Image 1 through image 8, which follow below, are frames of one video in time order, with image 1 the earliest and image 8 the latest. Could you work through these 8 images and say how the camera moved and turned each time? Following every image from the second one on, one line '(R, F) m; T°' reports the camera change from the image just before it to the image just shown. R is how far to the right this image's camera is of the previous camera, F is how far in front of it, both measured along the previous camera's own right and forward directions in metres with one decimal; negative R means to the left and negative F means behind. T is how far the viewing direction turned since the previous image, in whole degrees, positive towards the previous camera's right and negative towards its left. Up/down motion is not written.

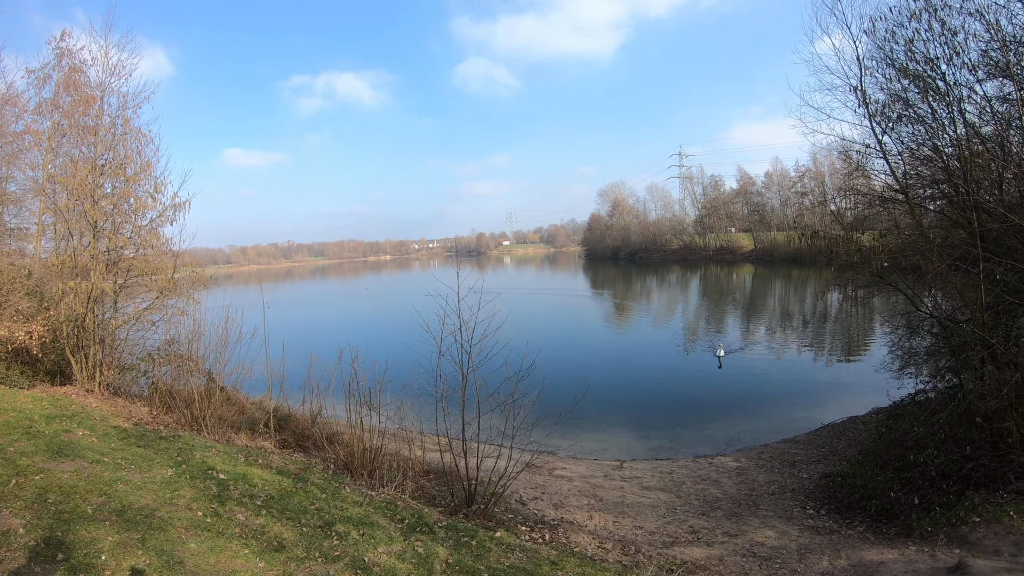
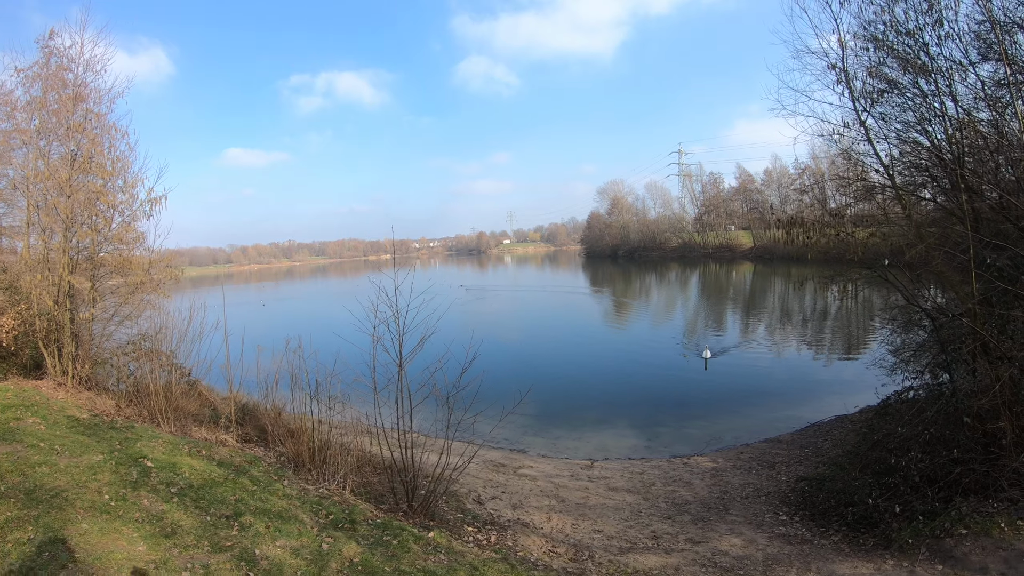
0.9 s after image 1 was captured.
(+1.2, +0.2) m; -4°
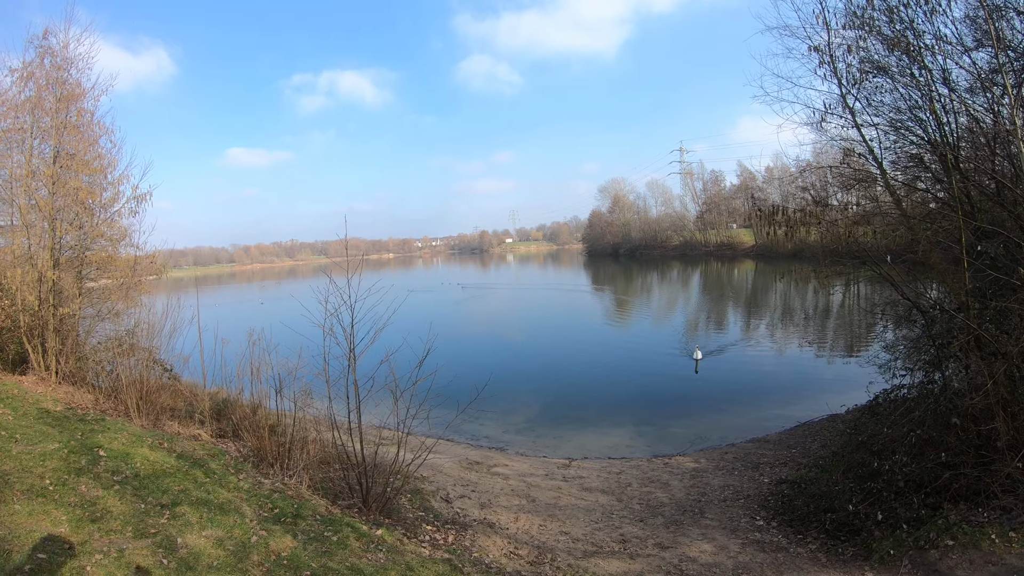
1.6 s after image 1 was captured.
(+0.9, +0.2) m; -3°
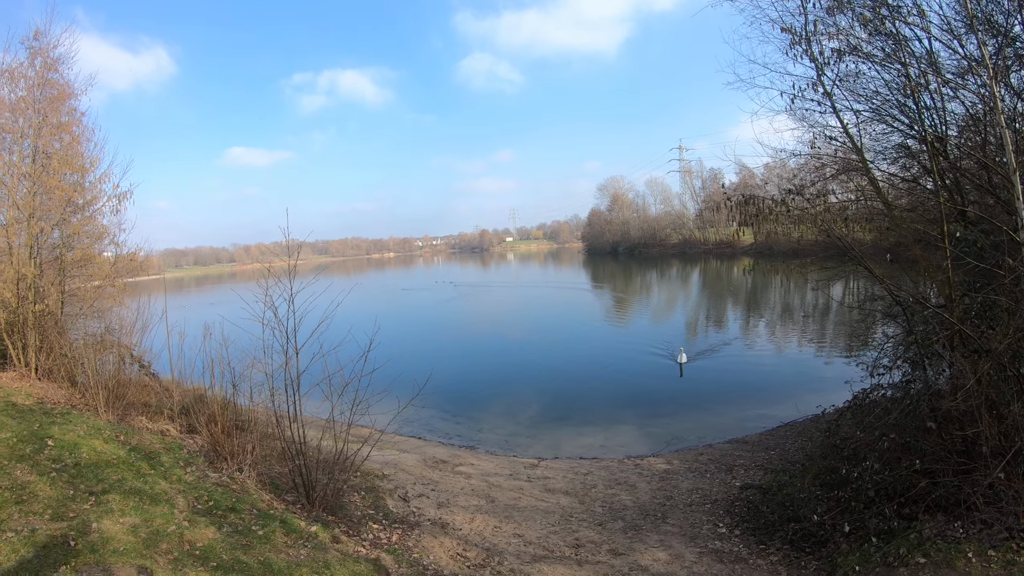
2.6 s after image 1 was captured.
(+1.0, +0.2) m; -3°
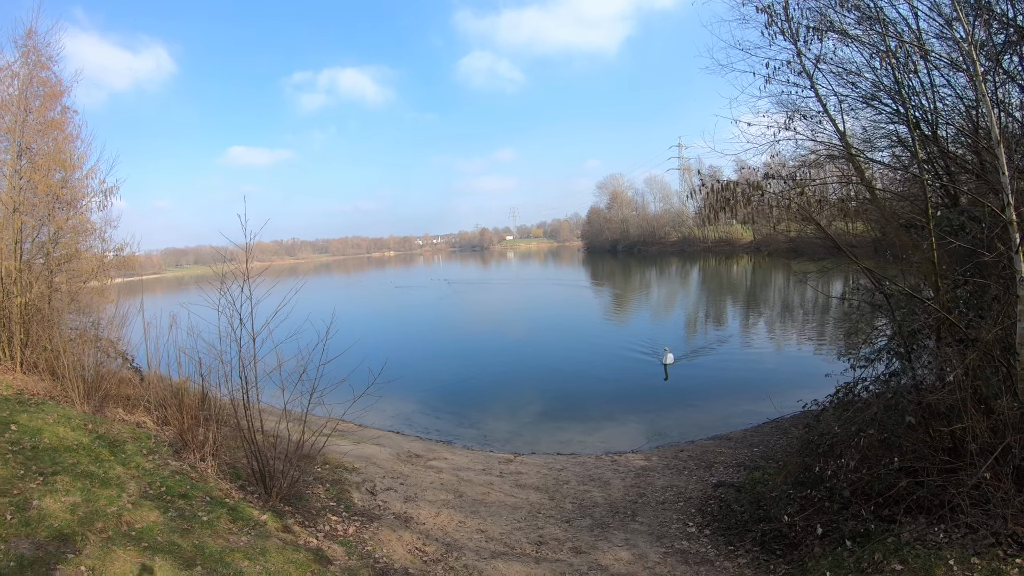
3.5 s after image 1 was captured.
(+0.7, +0.1) m; -2°
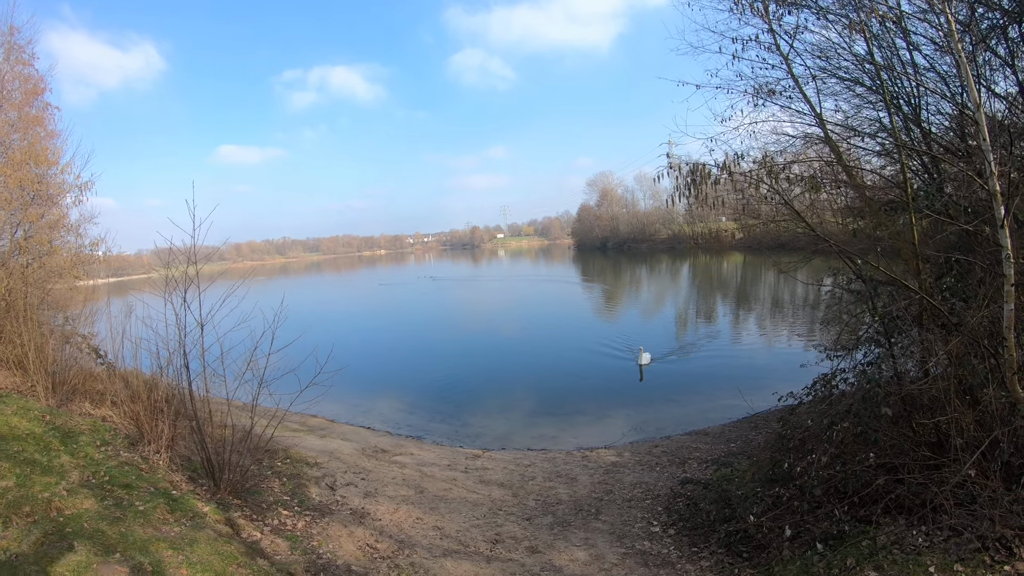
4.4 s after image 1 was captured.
(+0.7, +0.2) m; -1°
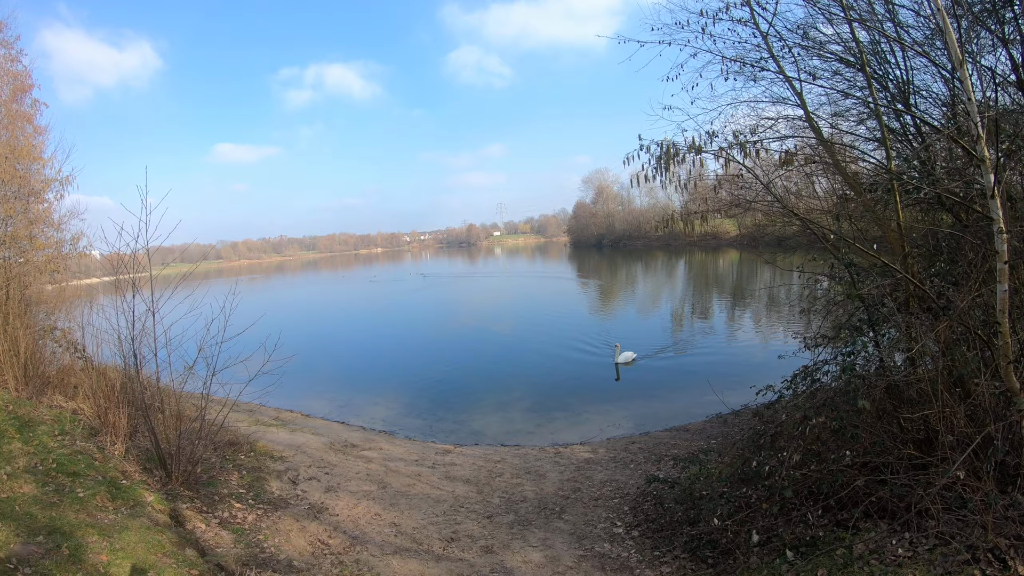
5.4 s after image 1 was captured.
(+0.7, +0.2) m; -2°
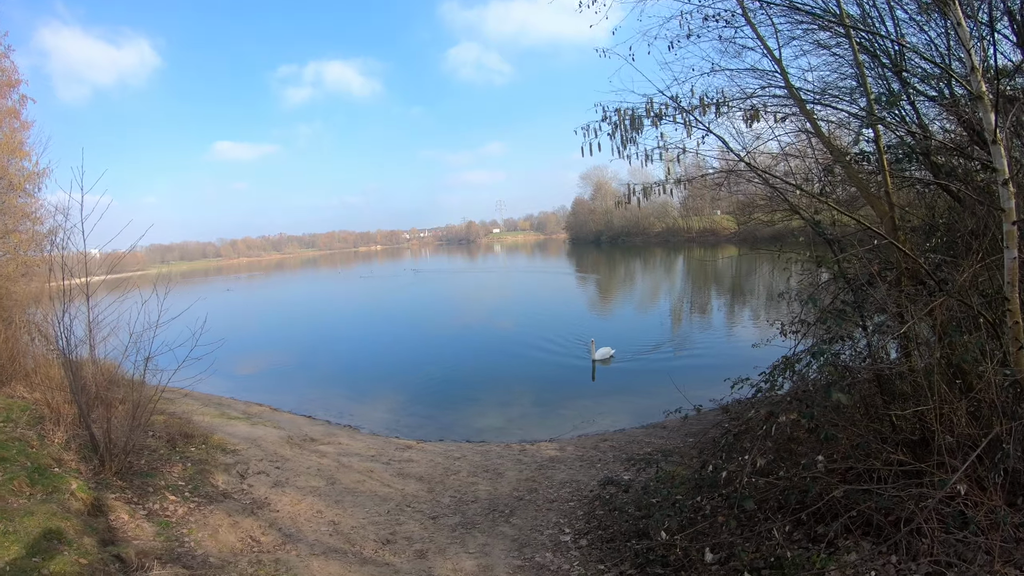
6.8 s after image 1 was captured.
(+0.9, +0.4) m; -3°
